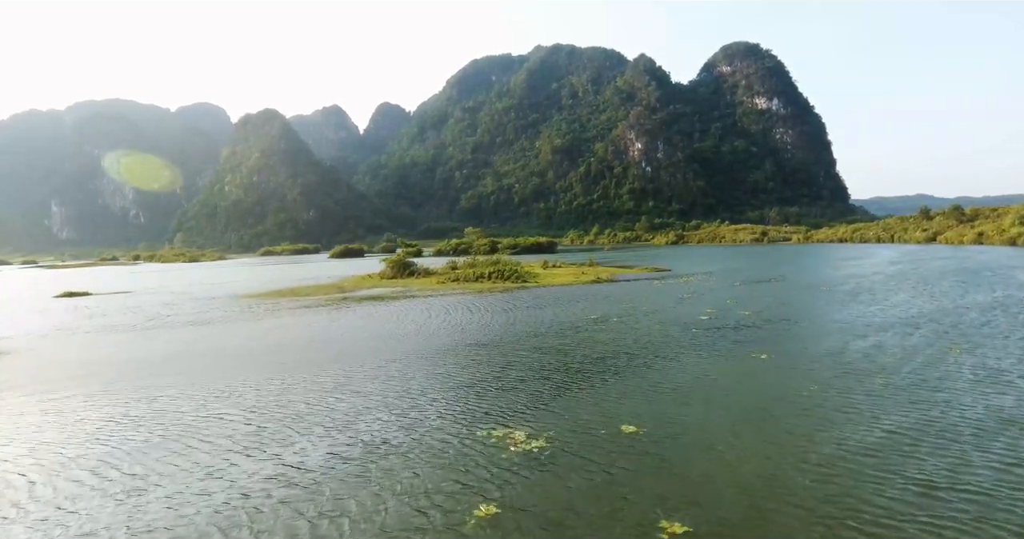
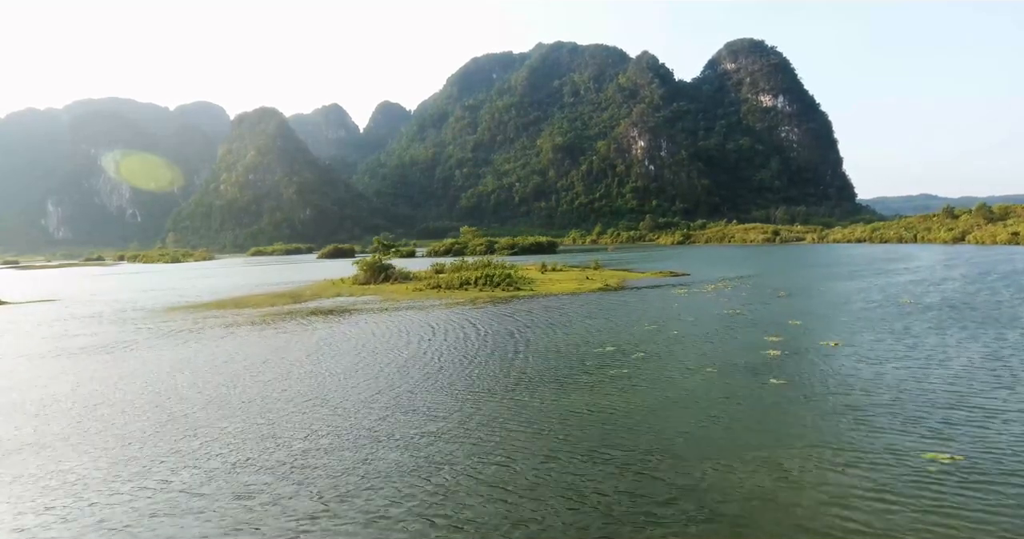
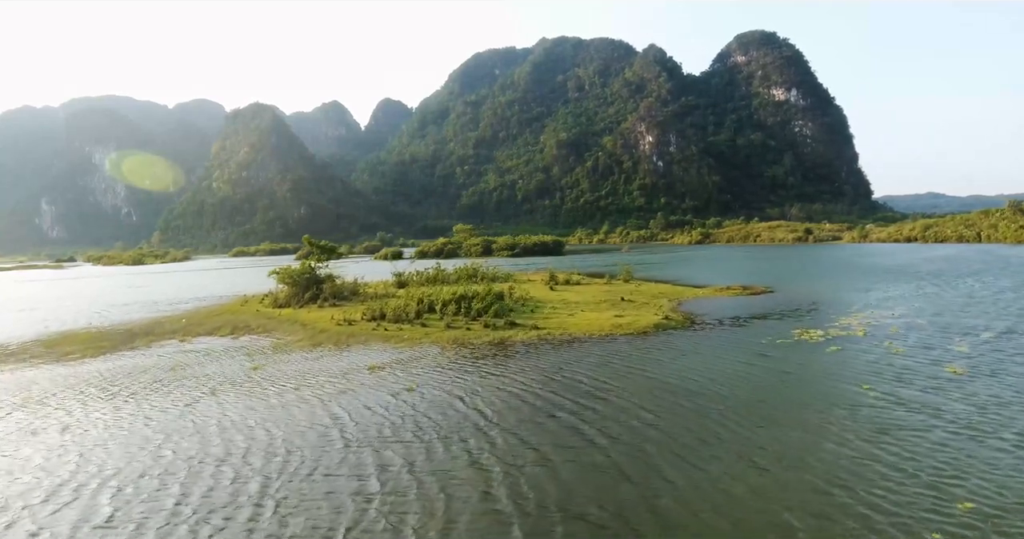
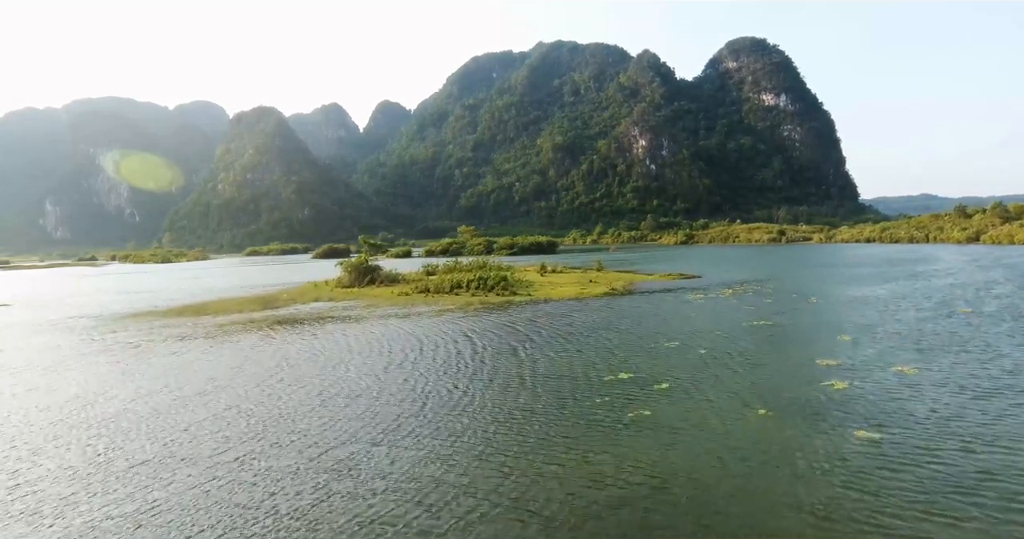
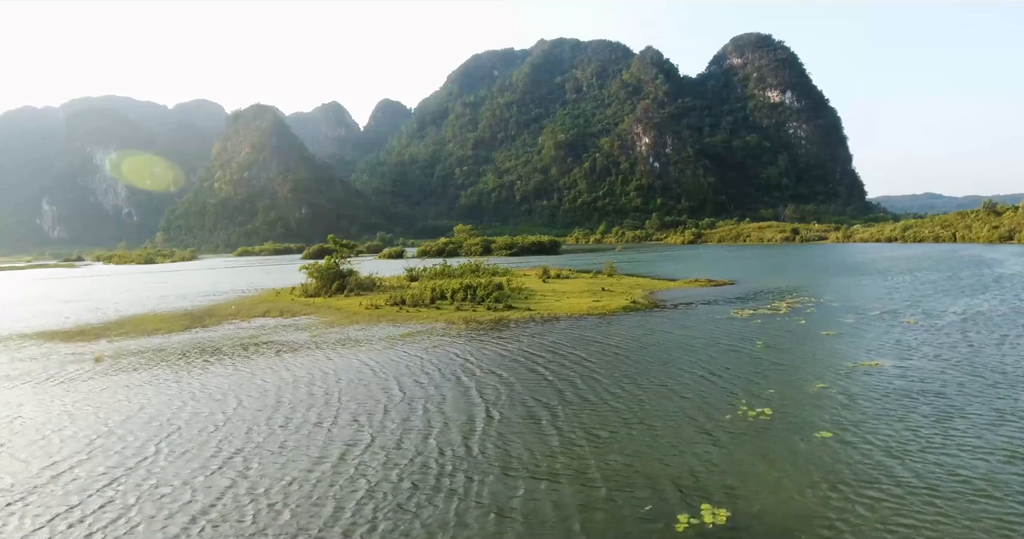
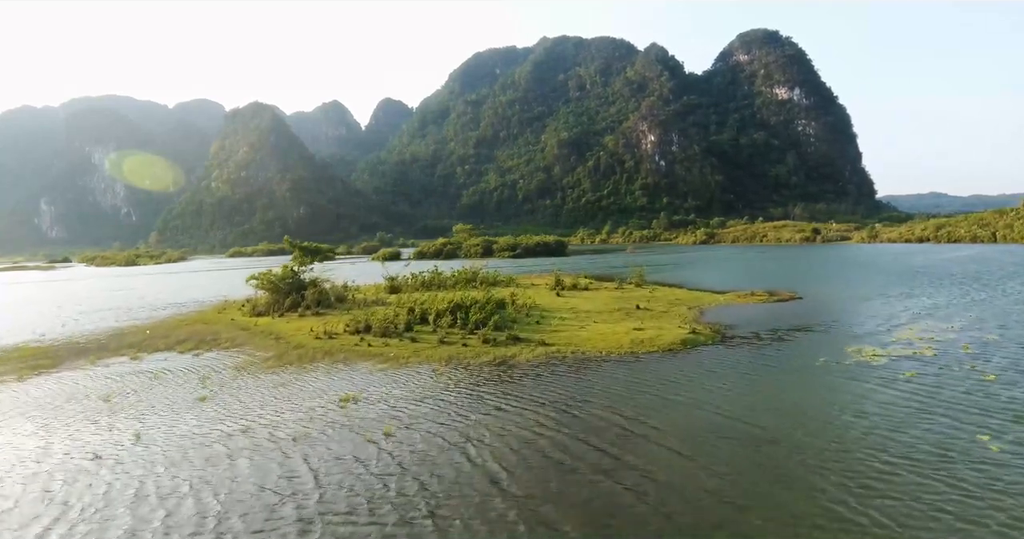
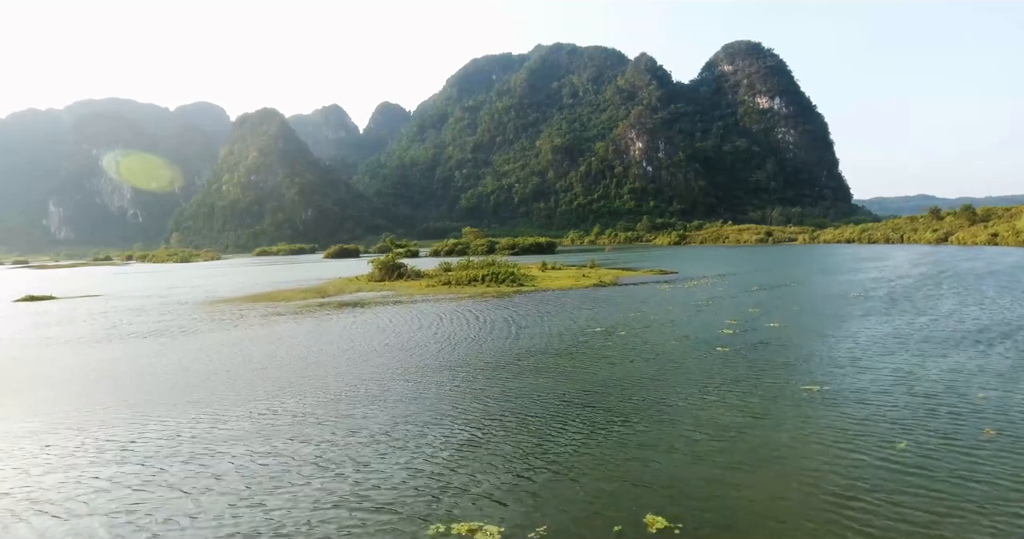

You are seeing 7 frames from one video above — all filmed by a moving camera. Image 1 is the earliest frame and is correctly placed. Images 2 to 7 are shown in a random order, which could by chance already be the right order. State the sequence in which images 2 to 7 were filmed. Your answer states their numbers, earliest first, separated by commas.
7, 2, 4, 5, 3, 6
